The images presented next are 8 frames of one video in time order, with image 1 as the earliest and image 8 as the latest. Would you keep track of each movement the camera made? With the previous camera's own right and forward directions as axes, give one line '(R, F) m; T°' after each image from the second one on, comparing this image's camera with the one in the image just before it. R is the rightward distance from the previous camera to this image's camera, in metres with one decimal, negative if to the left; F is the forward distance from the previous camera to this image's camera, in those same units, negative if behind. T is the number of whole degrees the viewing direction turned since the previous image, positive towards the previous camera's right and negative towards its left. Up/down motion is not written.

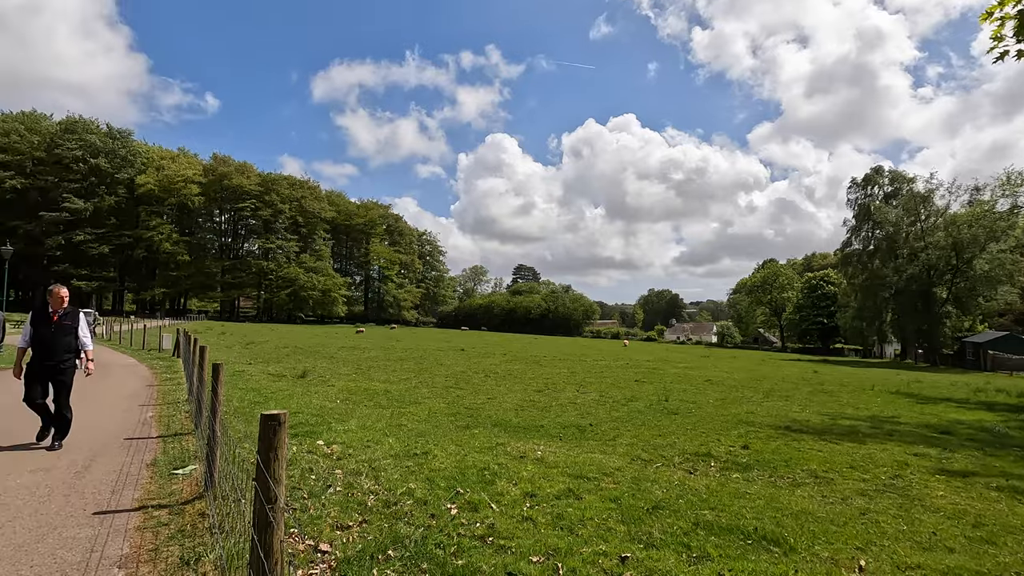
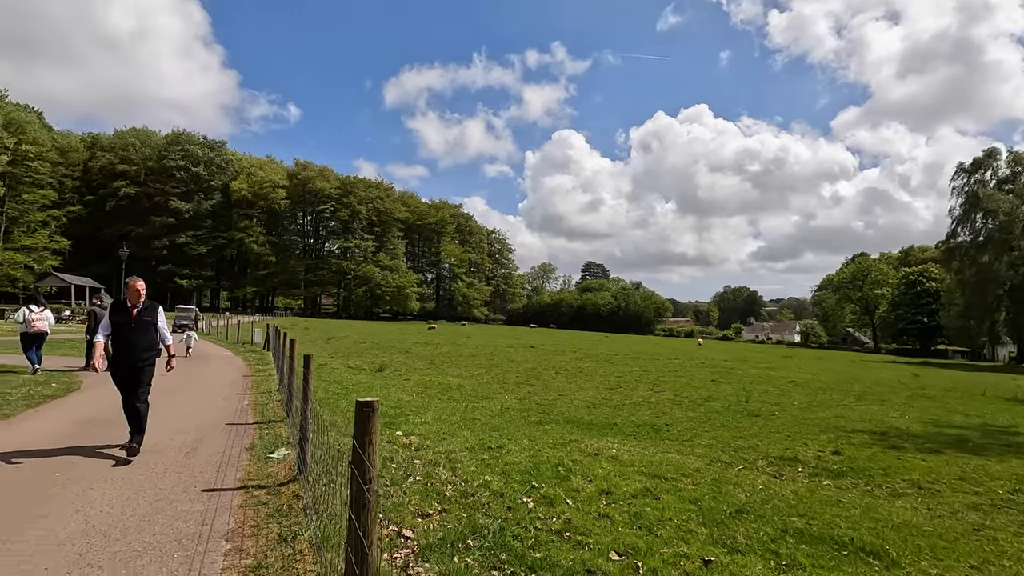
(-0.1, 0.0) m; -7°
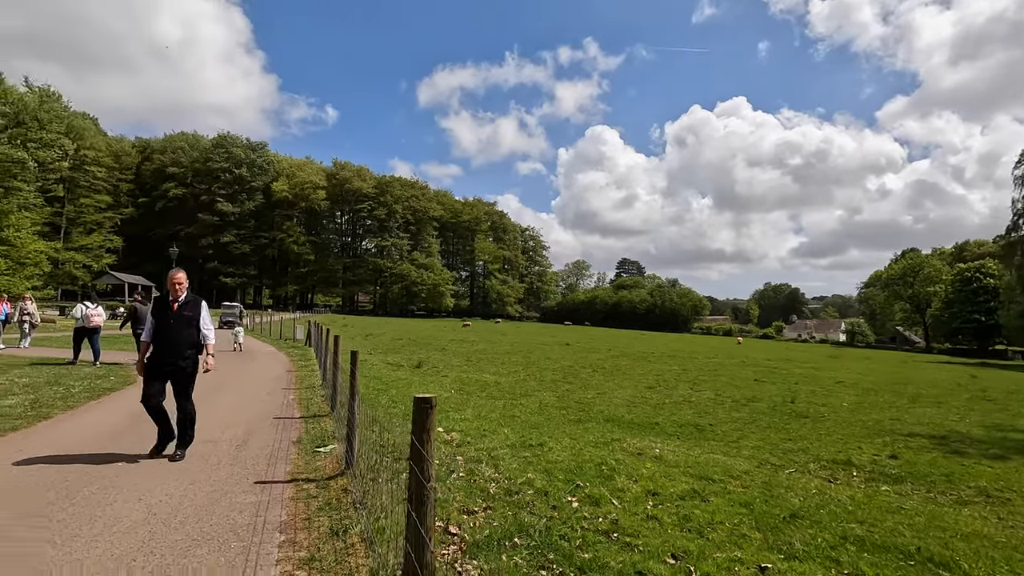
(-0.2, +0.1) m; -4°
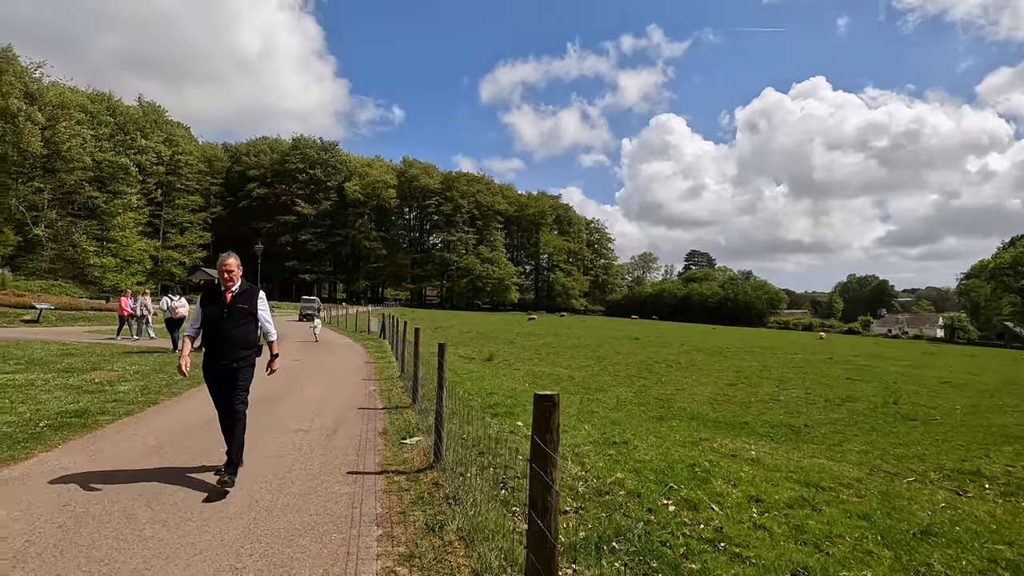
(-0.4, +0.3) m; -7°
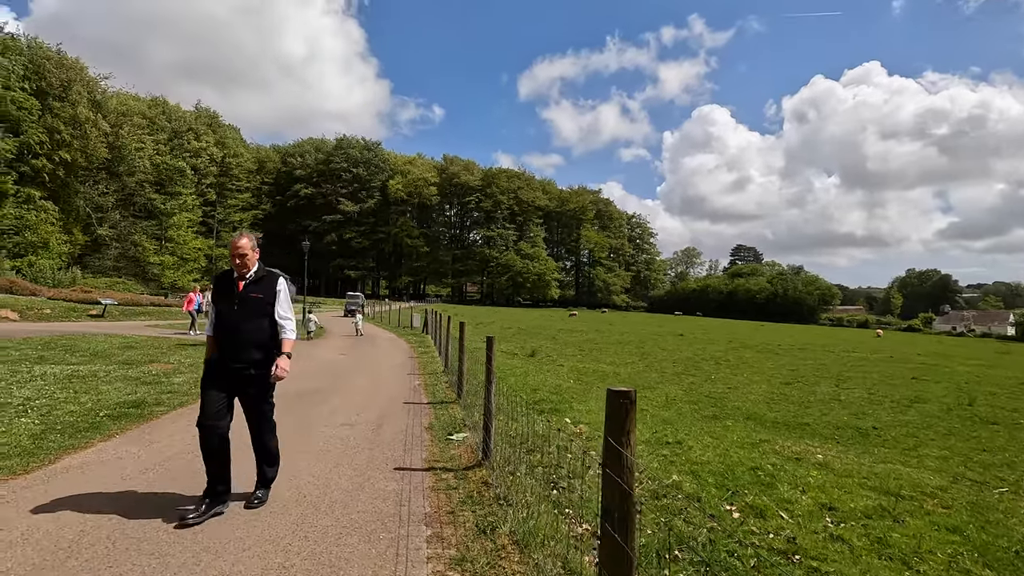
(-0.1, +0.3) m; -4°
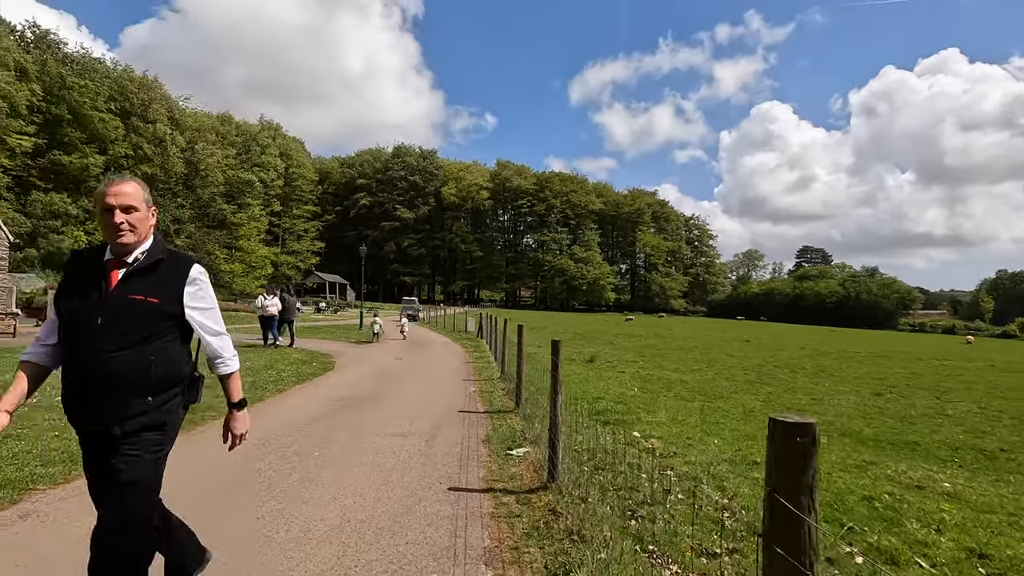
(-0.2, +0.8) m; -6°
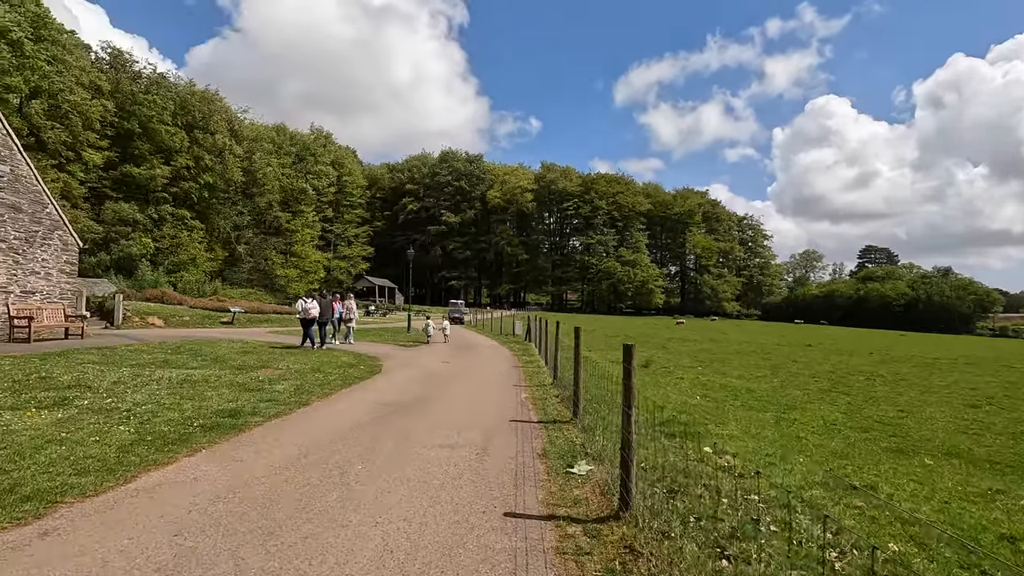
(-0.2, +0.8) m; -5°
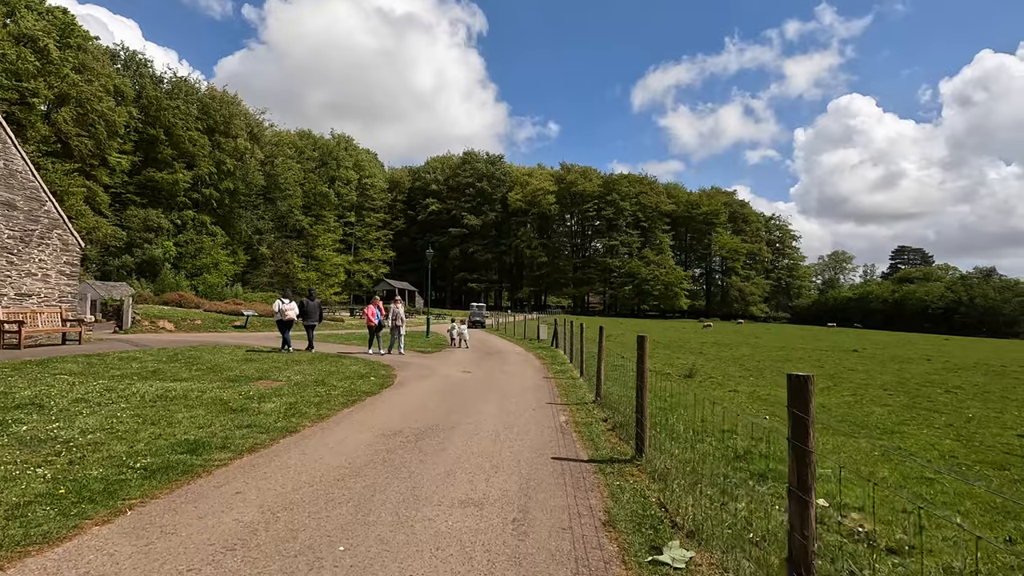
(-0.3, +2.2) m; -2°
